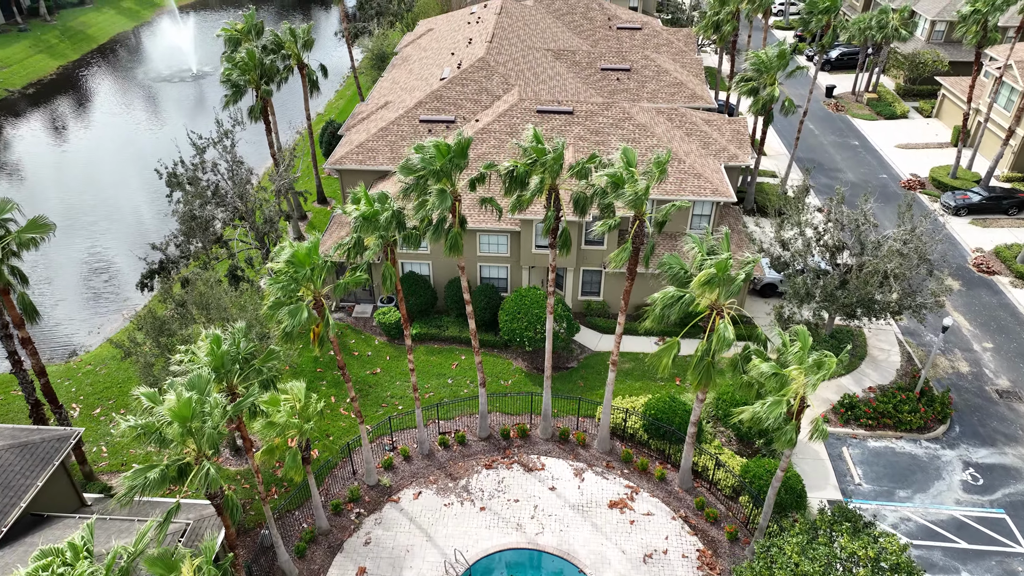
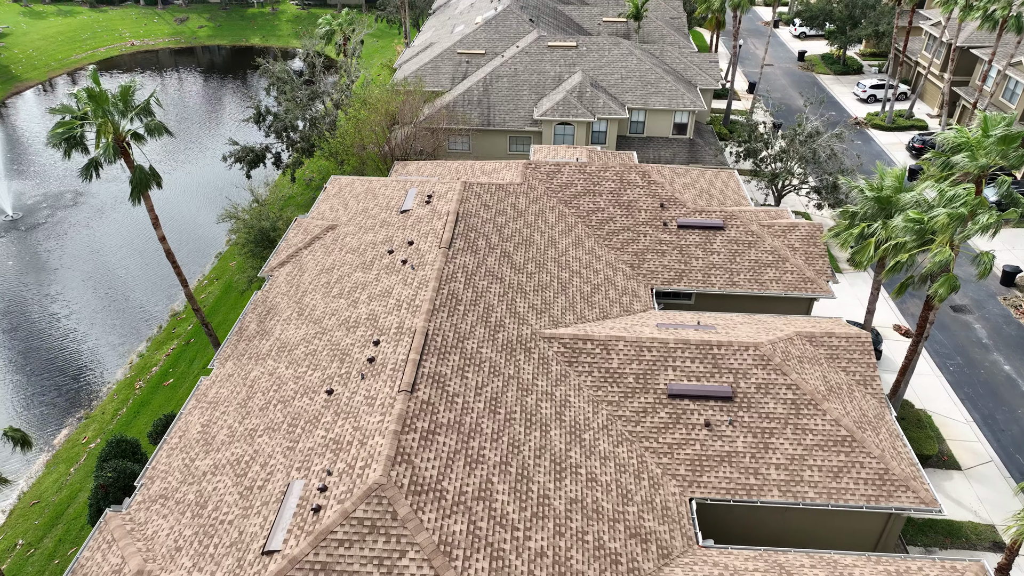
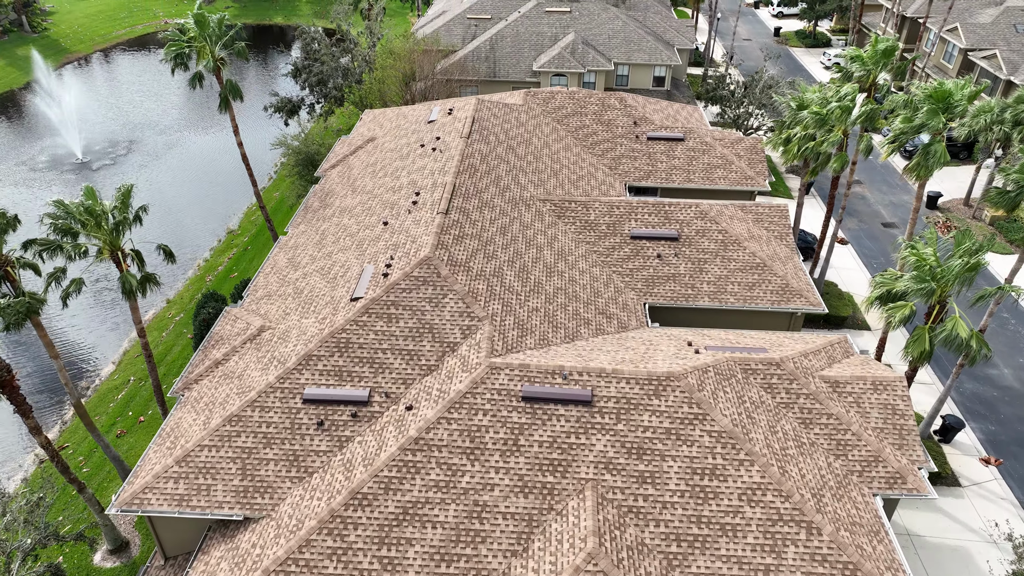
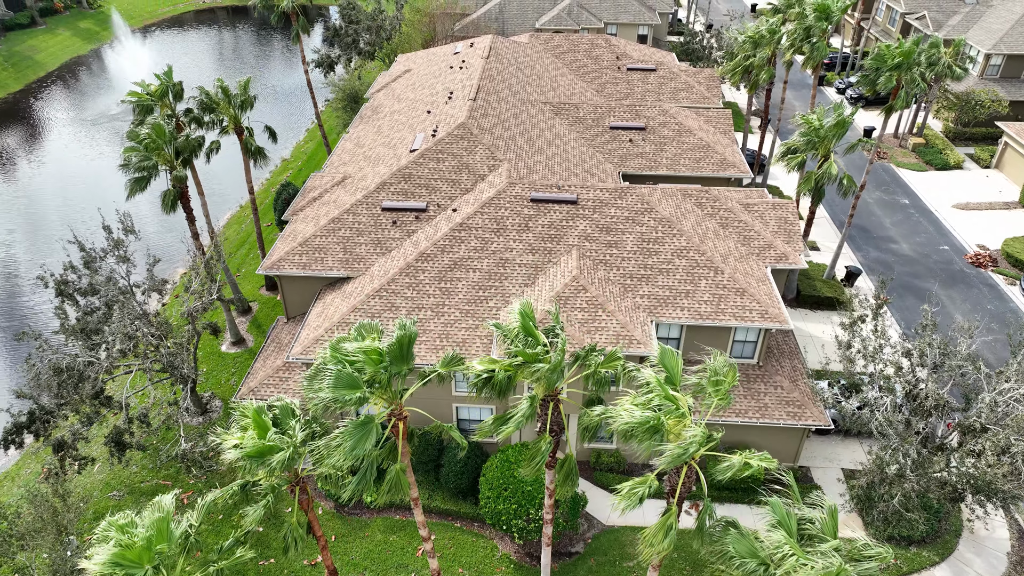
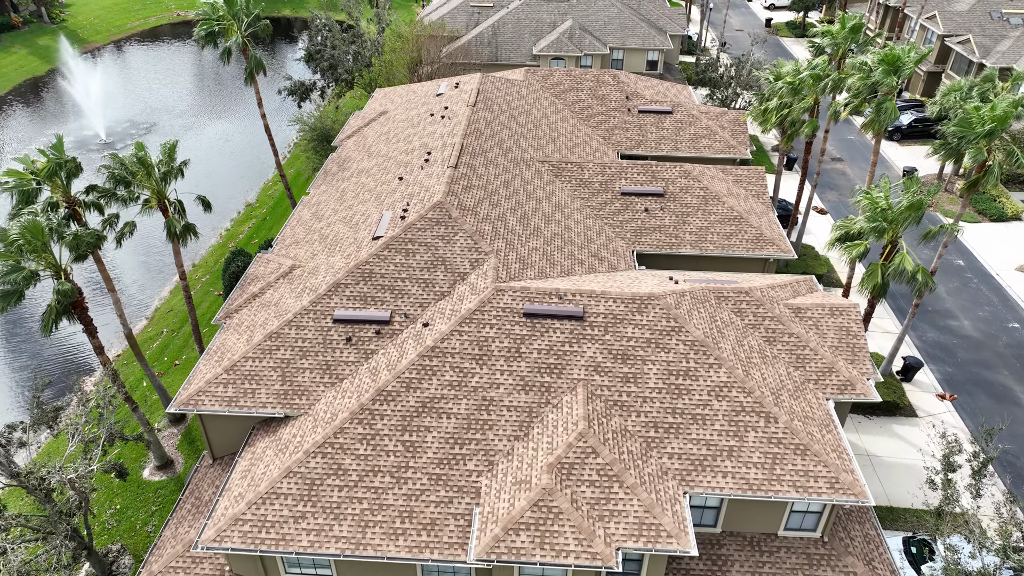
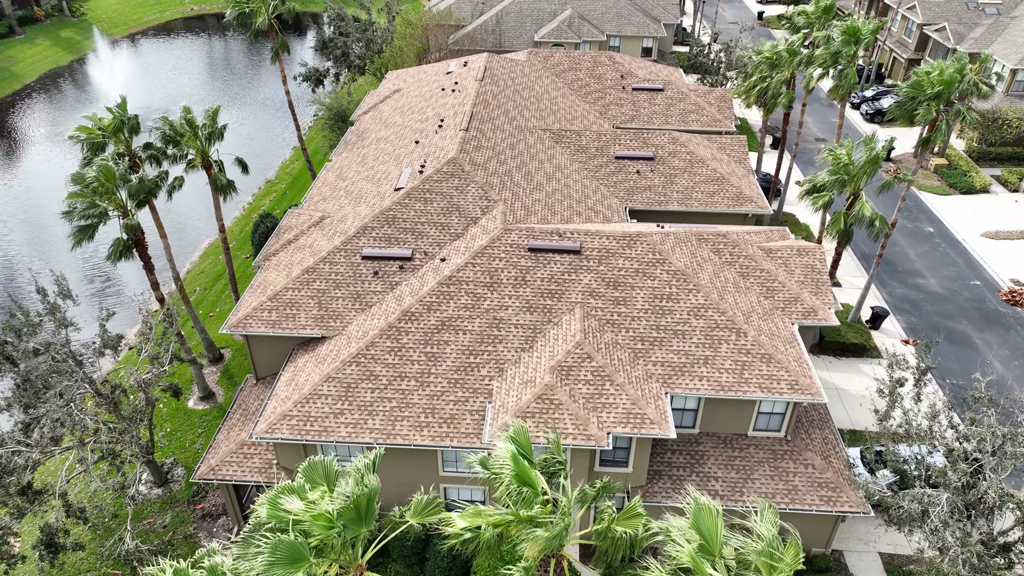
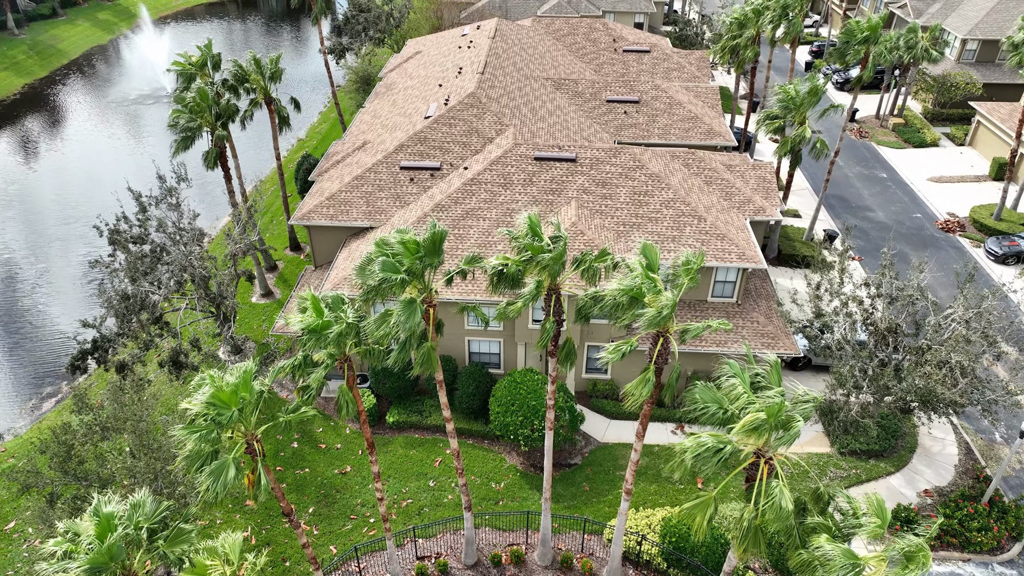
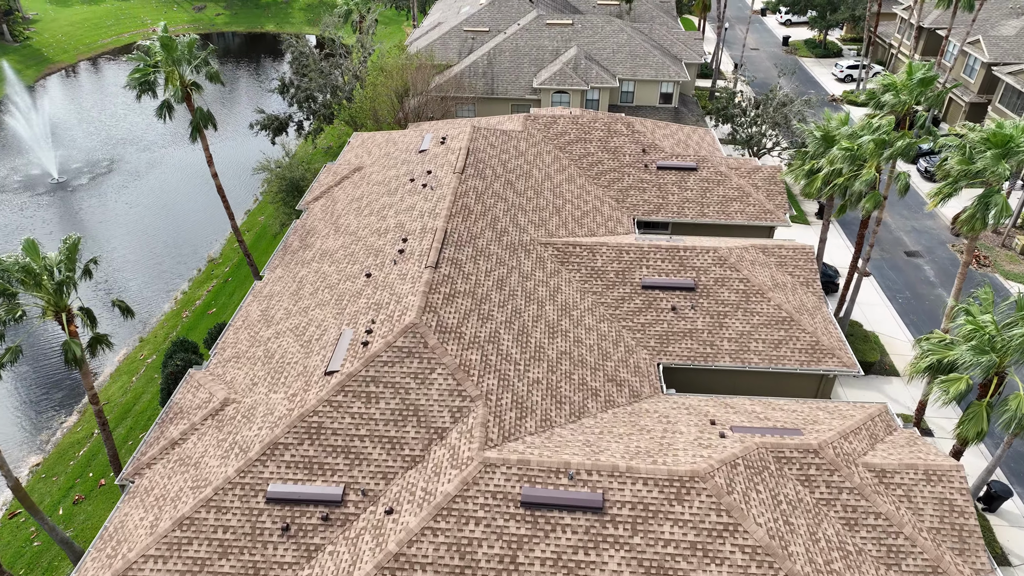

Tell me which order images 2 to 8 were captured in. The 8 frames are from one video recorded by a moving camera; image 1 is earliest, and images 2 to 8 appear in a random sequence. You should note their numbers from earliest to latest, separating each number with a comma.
7, 4, 6, 5, 3, 8, 2
